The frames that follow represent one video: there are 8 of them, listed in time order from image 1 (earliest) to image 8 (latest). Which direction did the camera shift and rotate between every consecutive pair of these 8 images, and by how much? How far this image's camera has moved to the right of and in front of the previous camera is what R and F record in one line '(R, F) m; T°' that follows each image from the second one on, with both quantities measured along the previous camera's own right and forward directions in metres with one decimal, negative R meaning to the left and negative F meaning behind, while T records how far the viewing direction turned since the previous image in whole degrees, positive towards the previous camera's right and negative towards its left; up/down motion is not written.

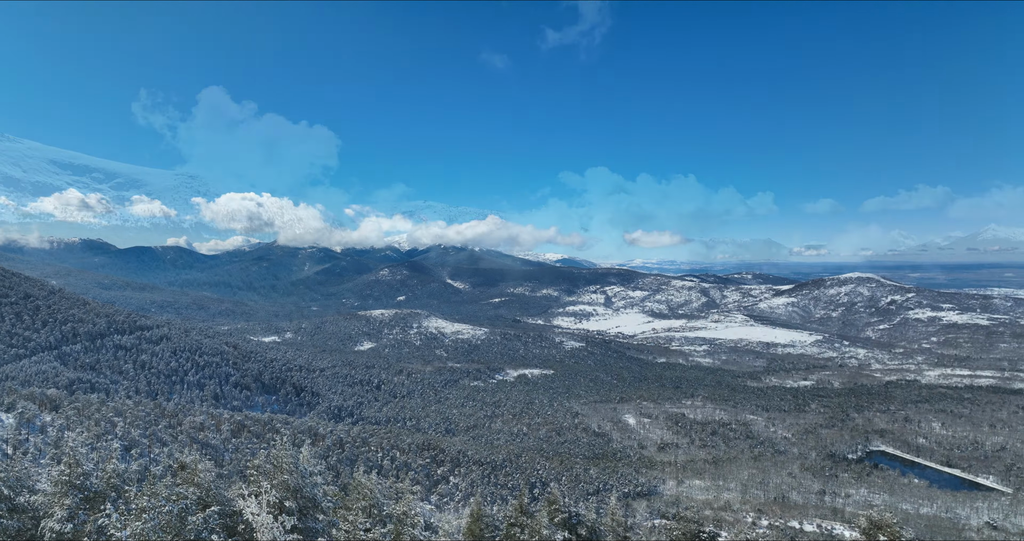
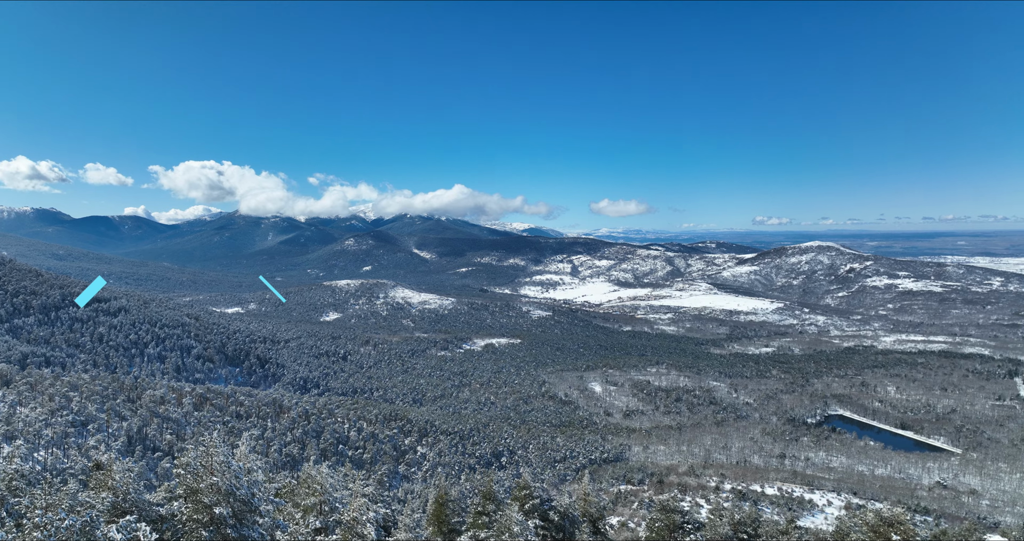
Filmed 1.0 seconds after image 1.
(0.0, +0.3) m; +3°
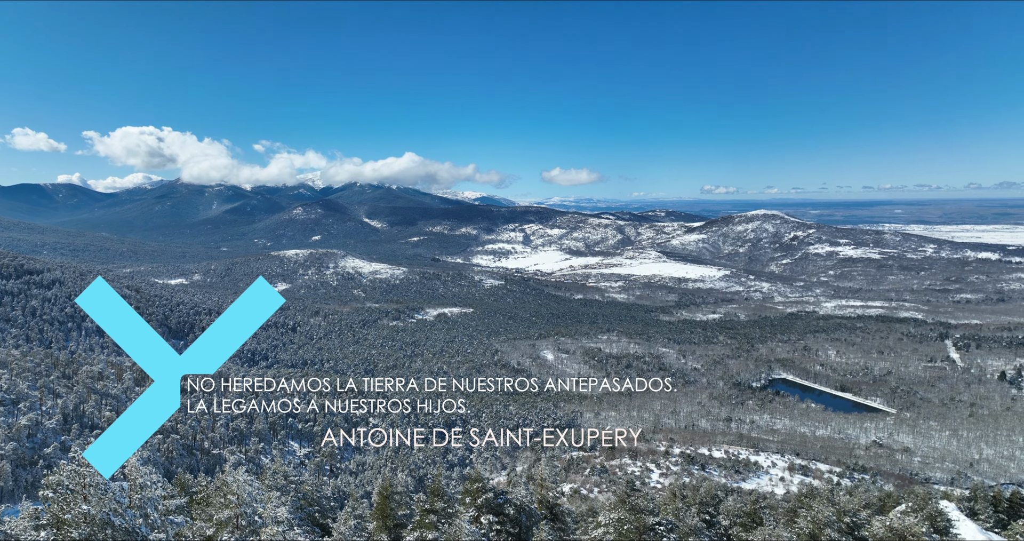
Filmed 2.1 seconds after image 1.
(0.0, +0.5) m; +4°
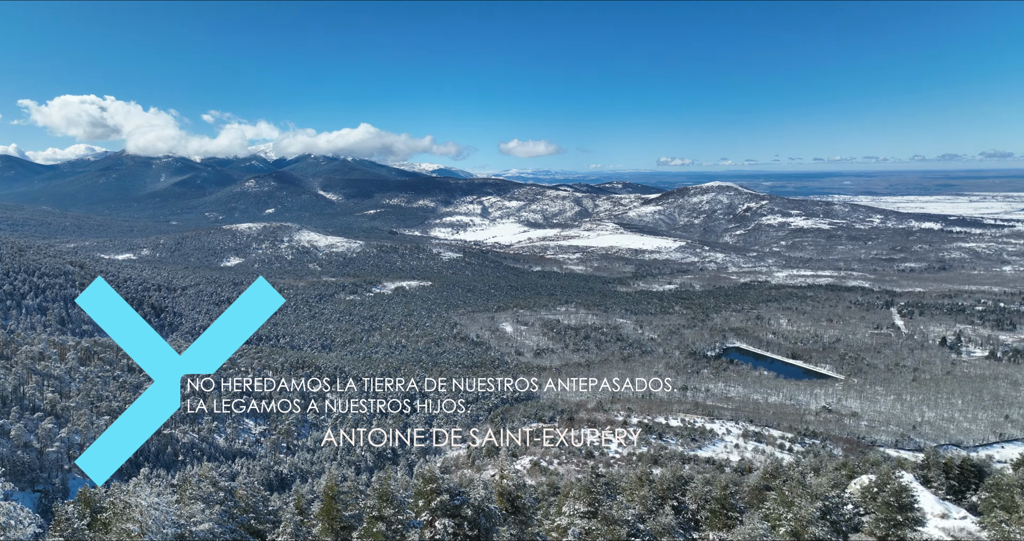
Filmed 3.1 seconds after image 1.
(0.0, +0.5) m; +3°
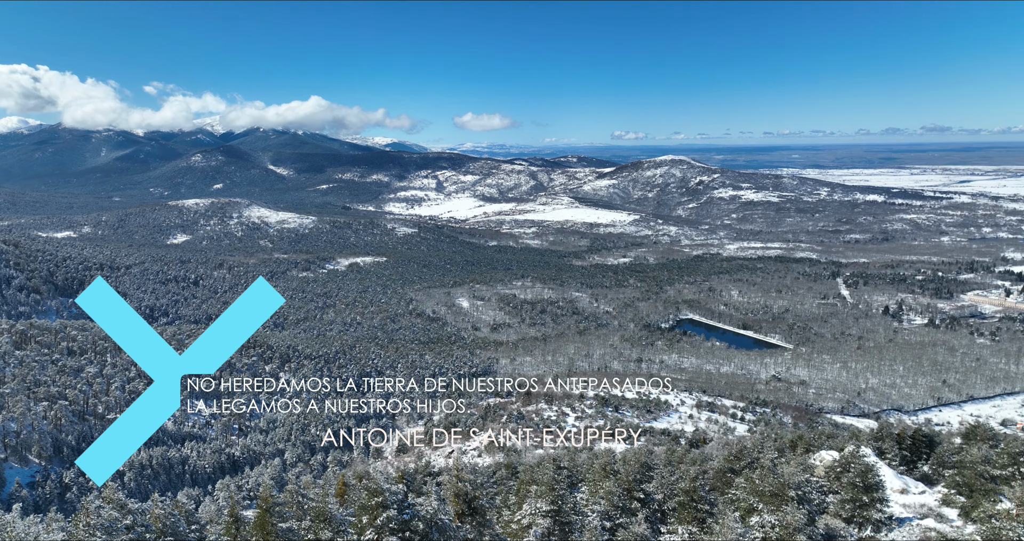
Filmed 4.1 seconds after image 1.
(0.0, +0.5) m; +3°
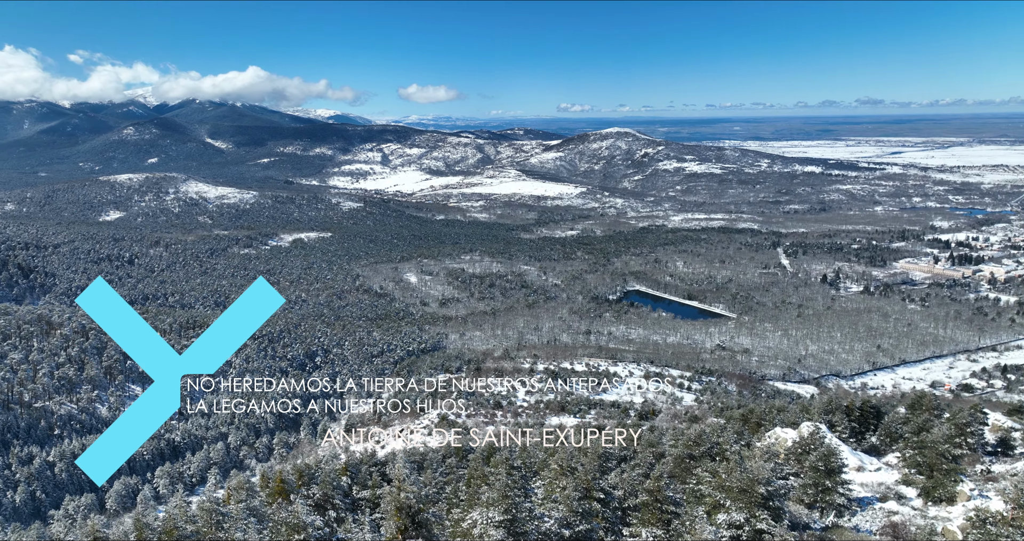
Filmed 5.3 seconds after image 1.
(0.0, +0.6) m; +4°
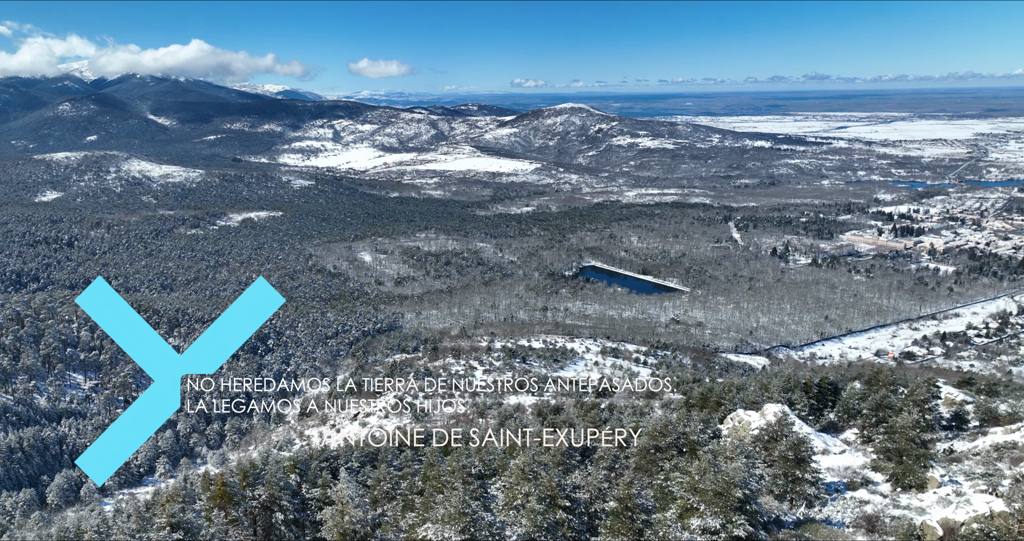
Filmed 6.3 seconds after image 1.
(0.0, +0.6) m; +3°
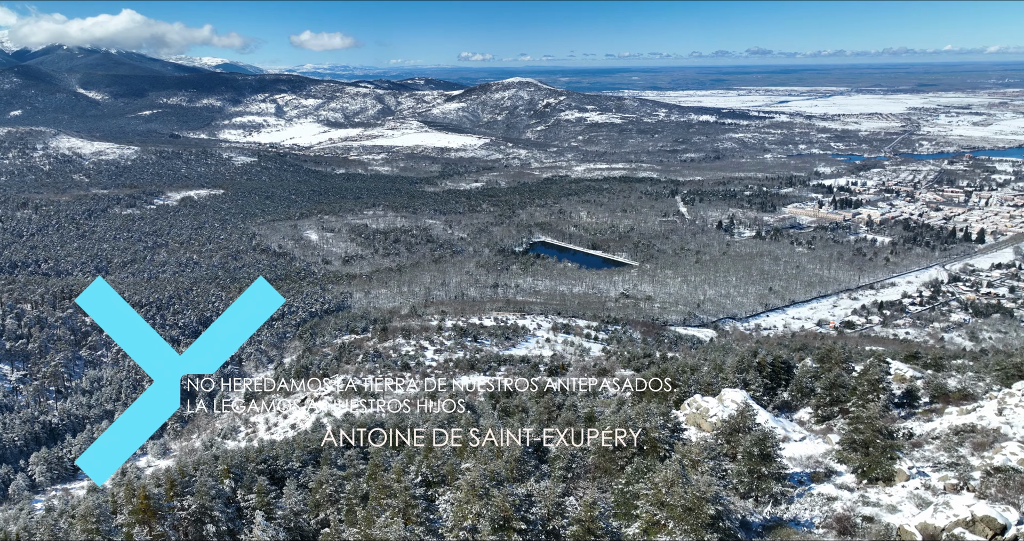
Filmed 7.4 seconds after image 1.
(0.0, +0.6) m; +4°
